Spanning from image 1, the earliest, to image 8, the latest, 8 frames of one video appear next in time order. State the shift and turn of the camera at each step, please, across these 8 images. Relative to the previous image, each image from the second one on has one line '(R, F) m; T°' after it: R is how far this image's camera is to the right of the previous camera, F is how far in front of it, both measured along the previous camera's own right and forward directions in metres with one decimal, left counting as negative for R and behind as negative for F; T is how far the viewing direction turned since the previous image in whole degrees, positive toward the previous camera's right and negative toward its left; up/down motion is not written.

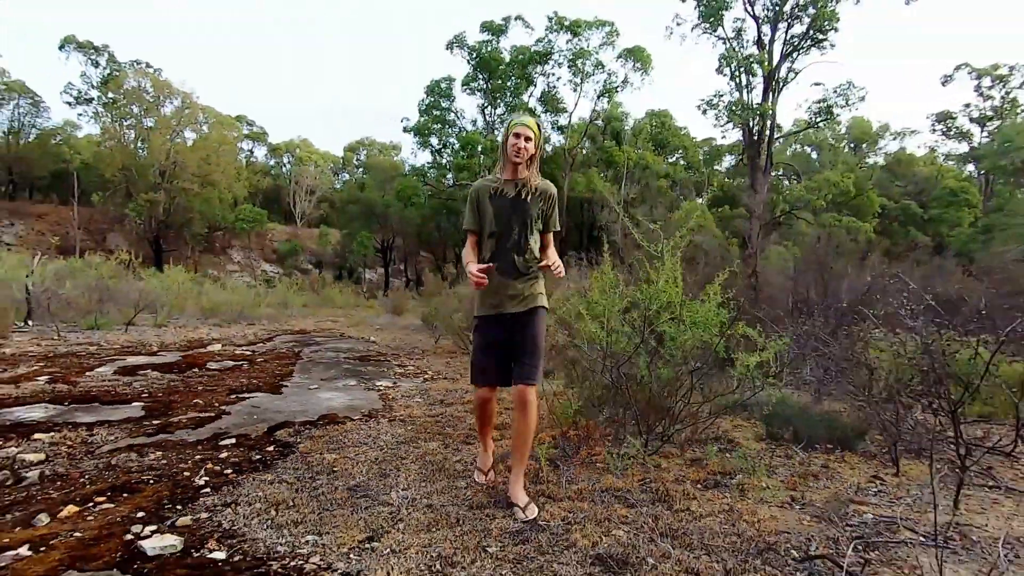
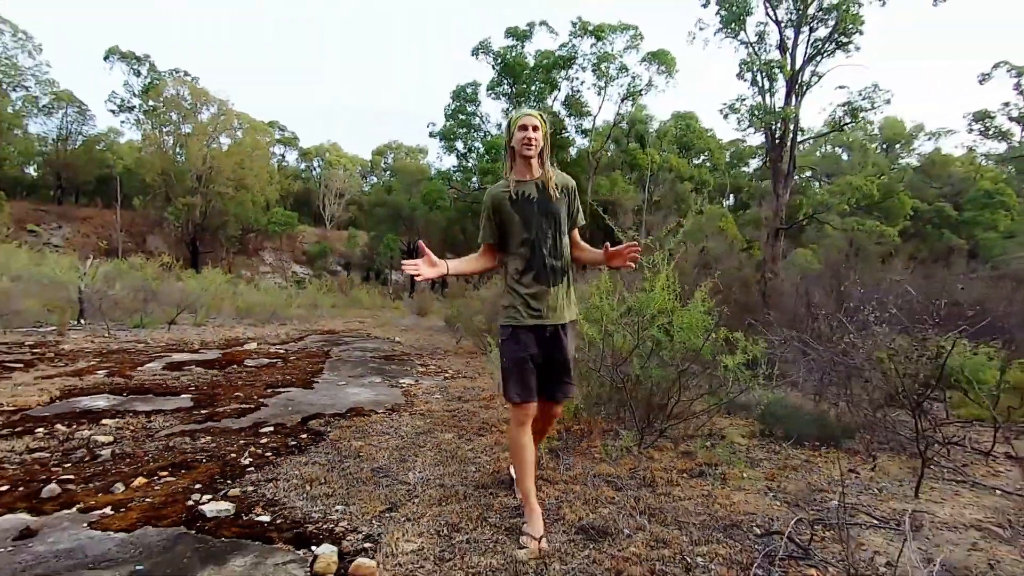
(+0.1, -0.4) m; -3°
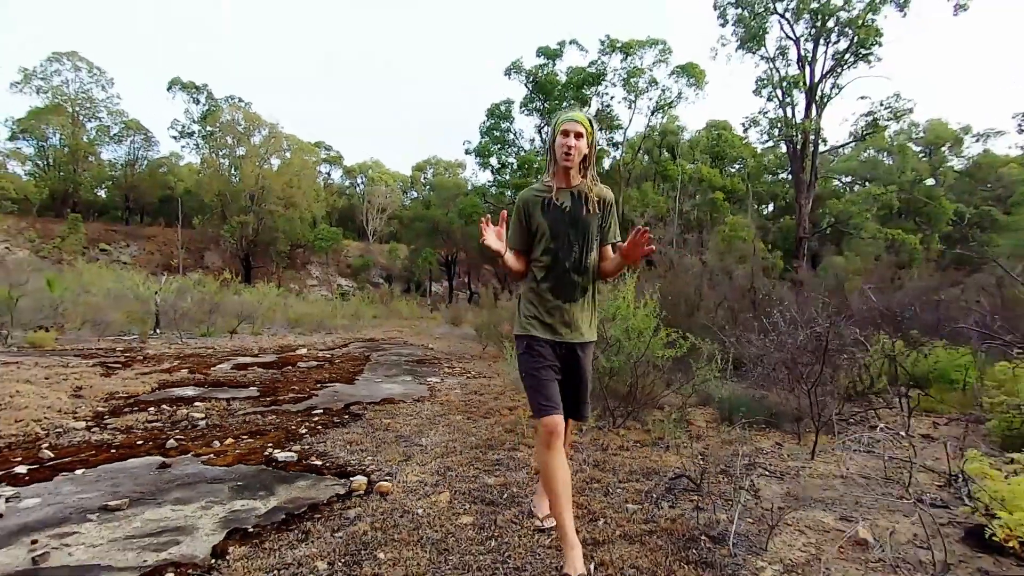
(+0.4, -1.0) m; -4°
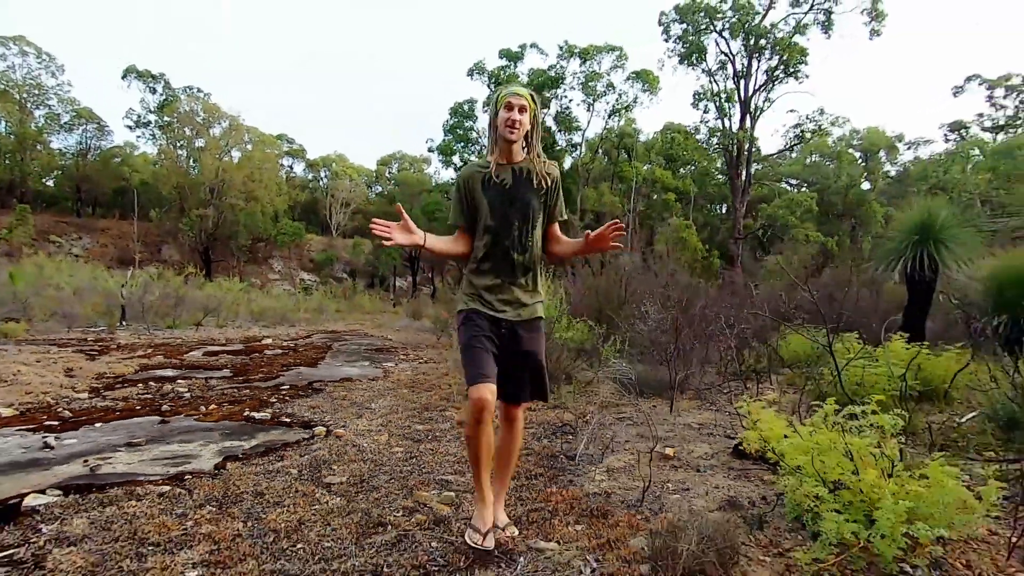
(+0.3, -1.1) m; +4°
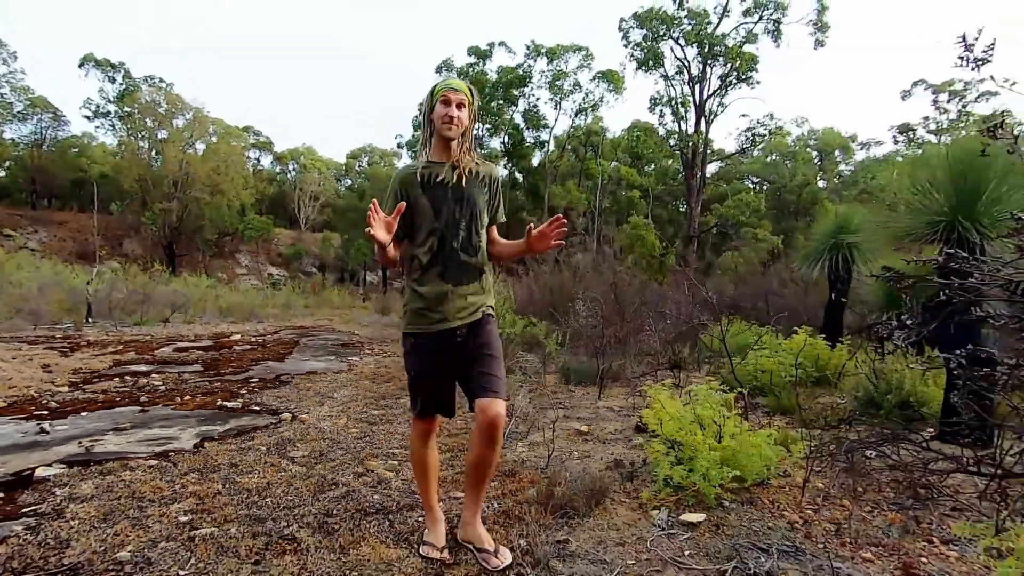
(+0.3, -0.6) m; +3°
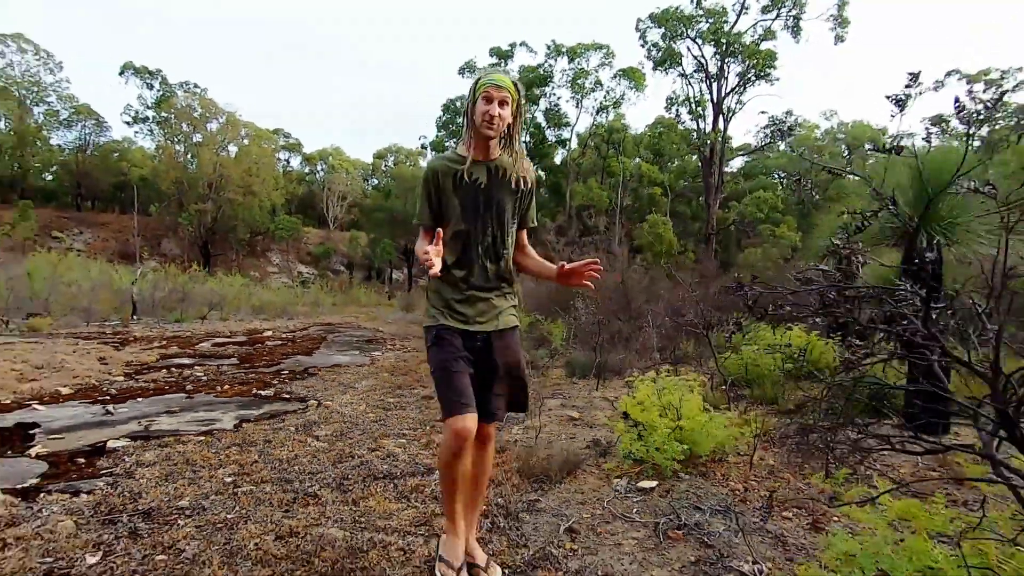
(+0.2, -0.5) m; -3°
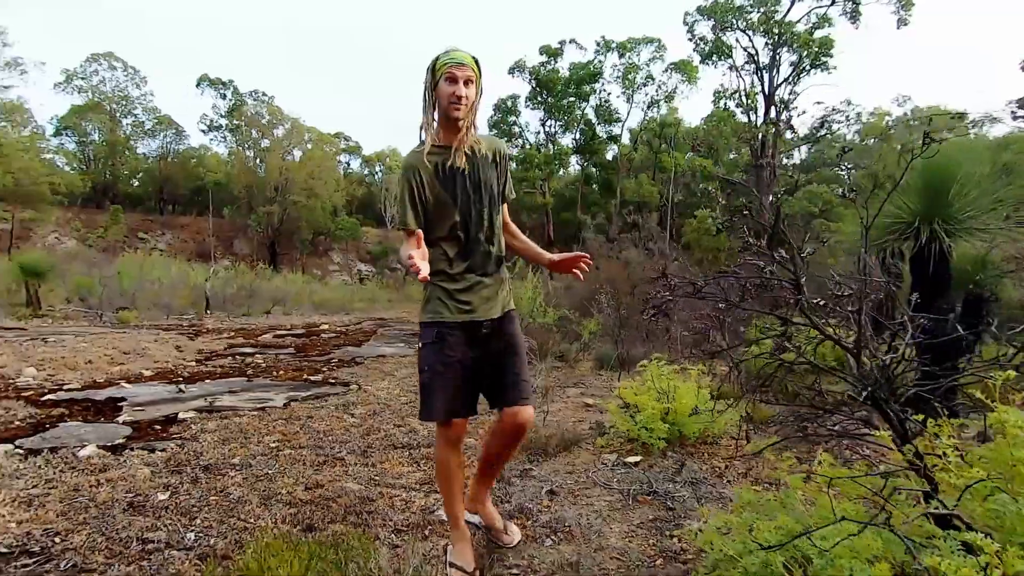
(+0.3, -0.4) m; -6°
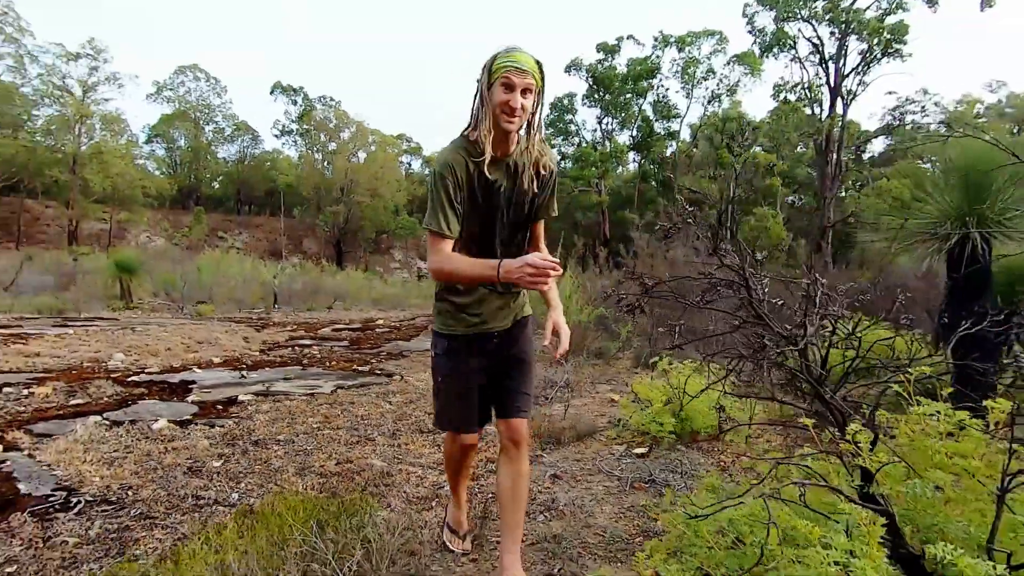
(+0.3, -0.2) m; -6°
